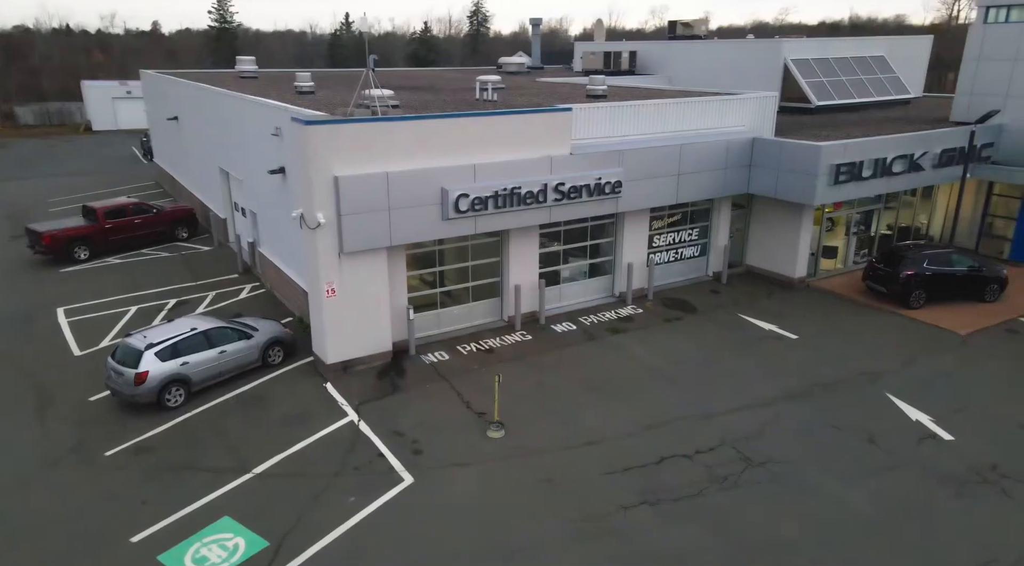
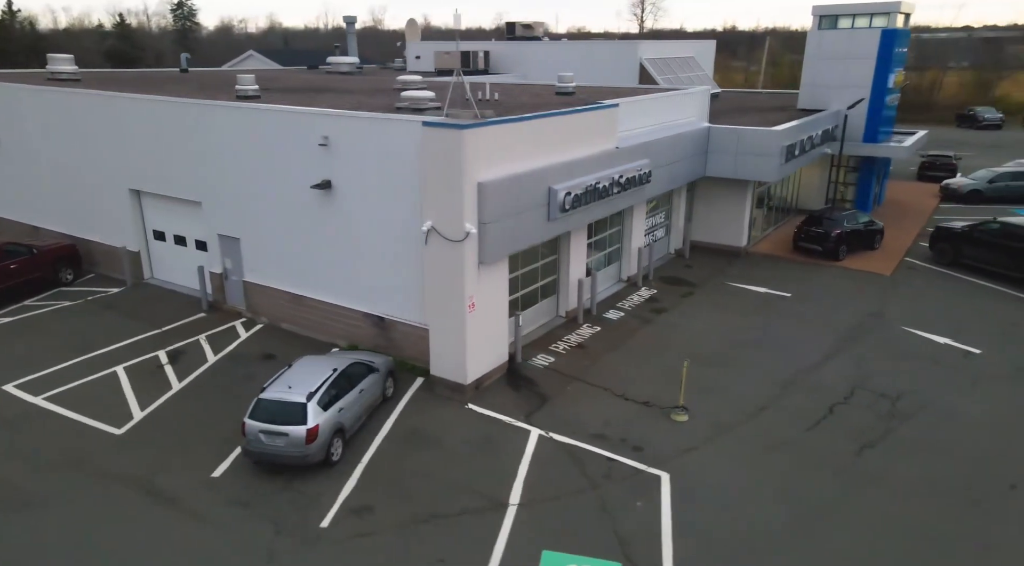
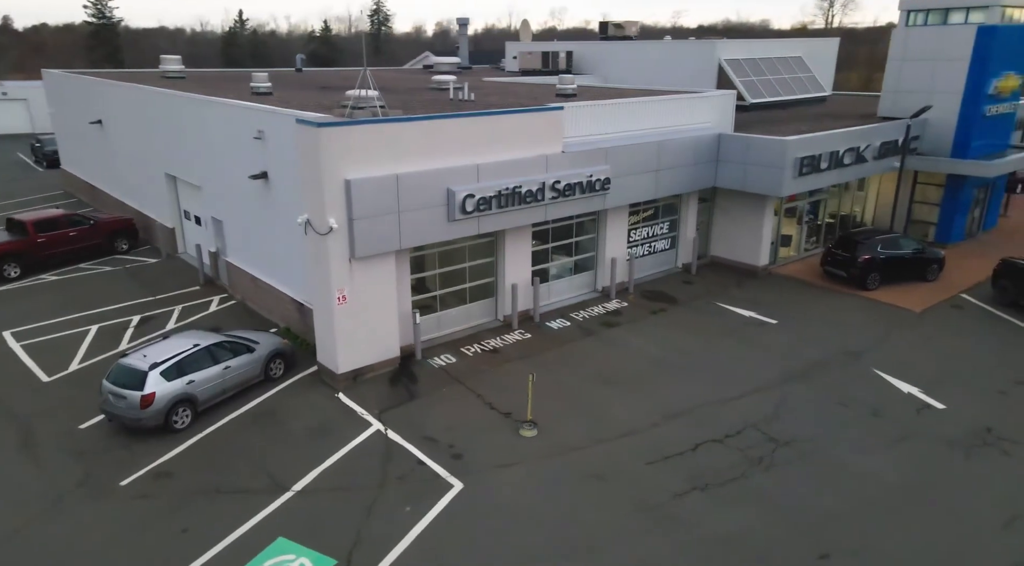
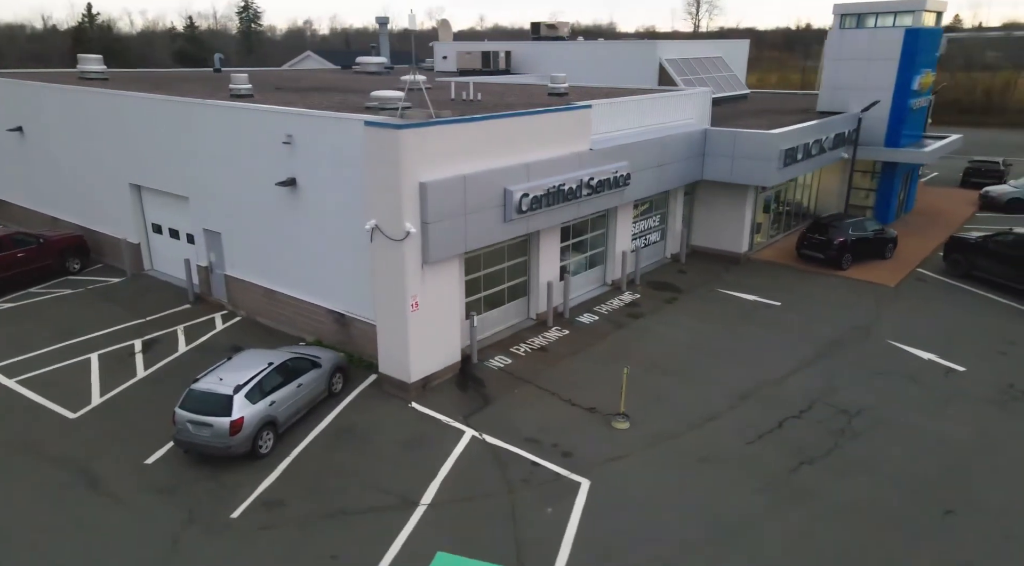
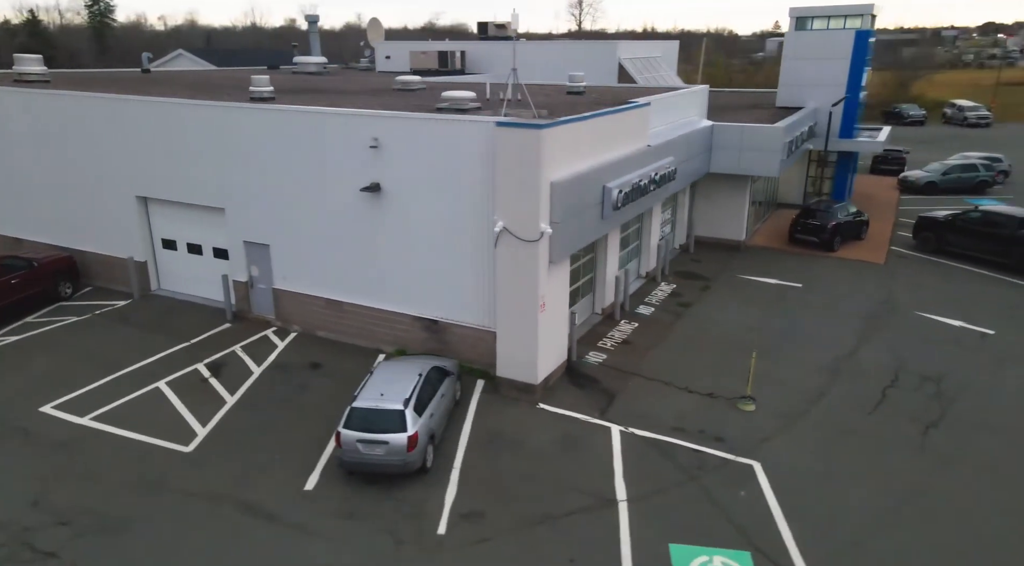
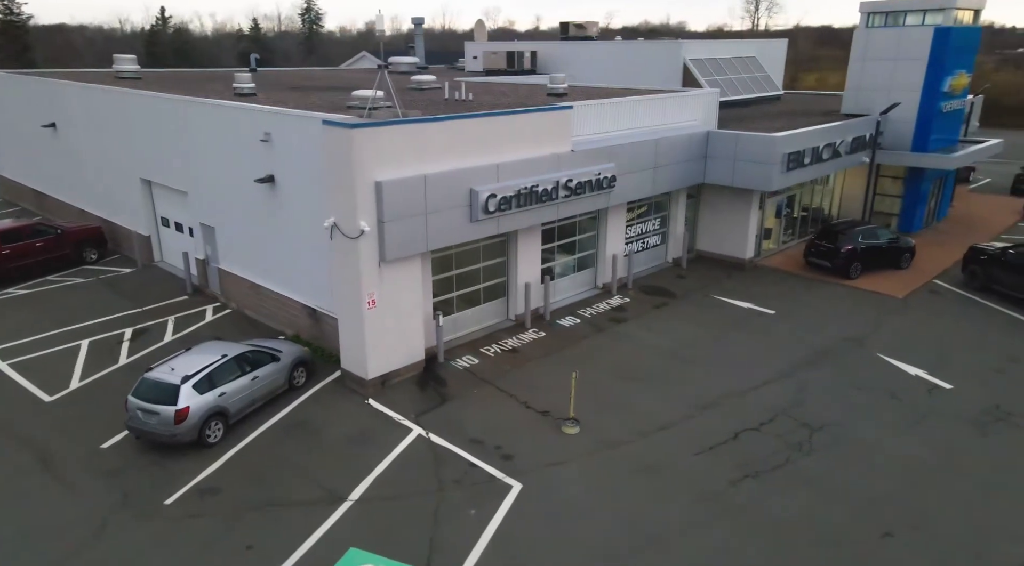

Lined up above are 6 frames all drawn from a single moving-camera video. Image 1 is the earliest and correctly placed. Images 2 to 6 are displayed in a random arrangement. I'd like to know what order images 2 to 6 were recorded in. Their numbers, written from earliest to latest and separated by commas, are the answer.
3, 6, 4, 2, 5
